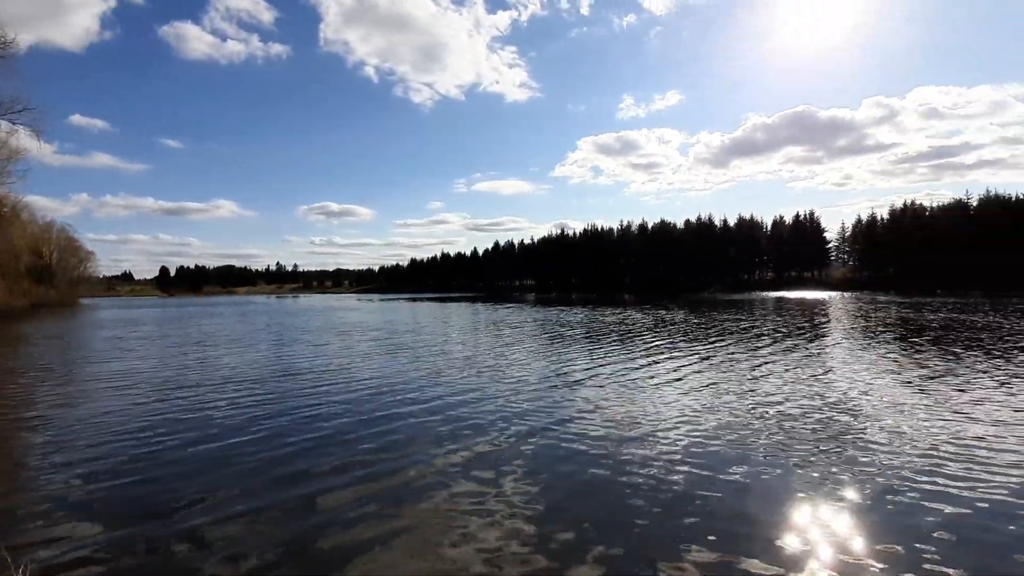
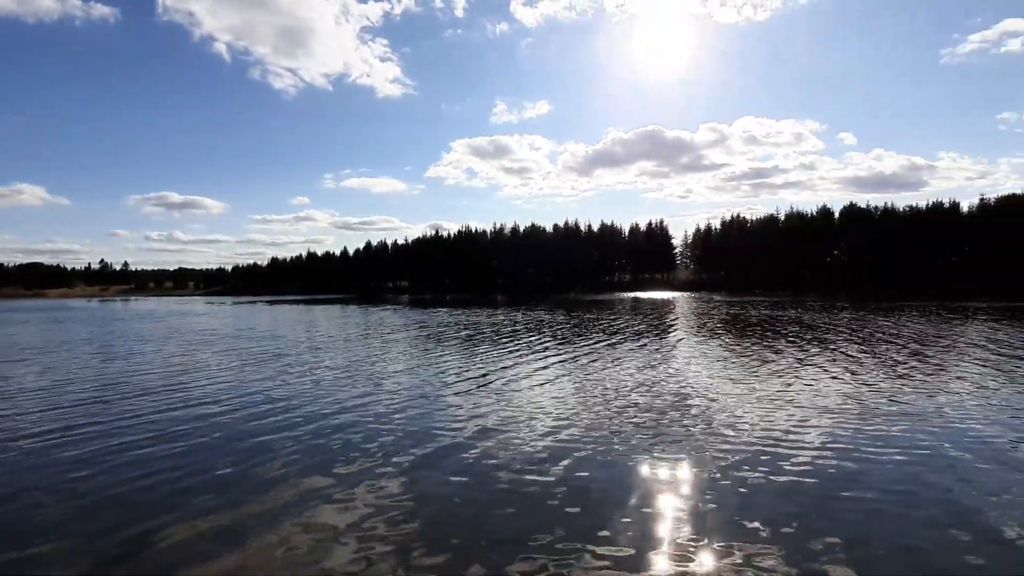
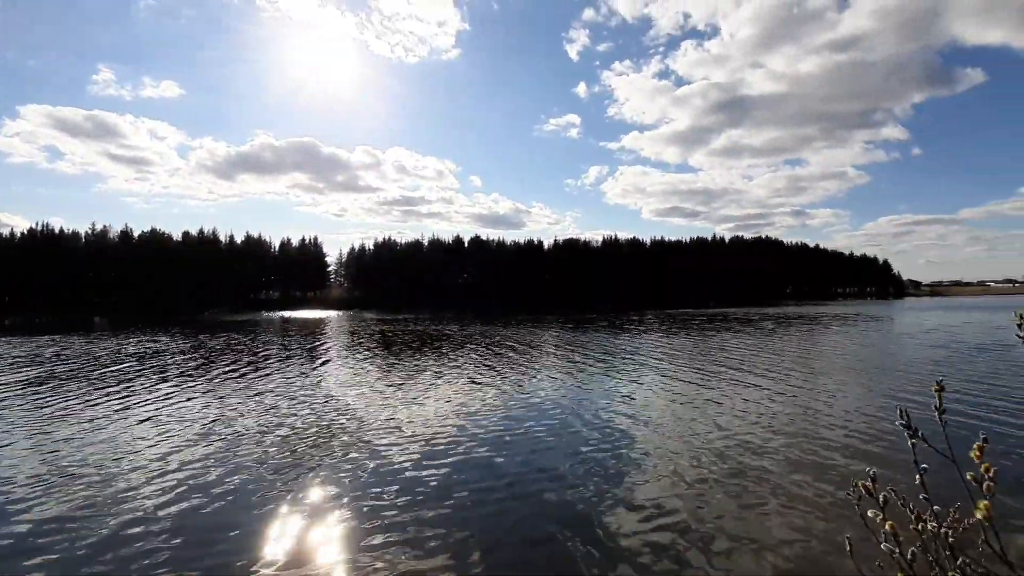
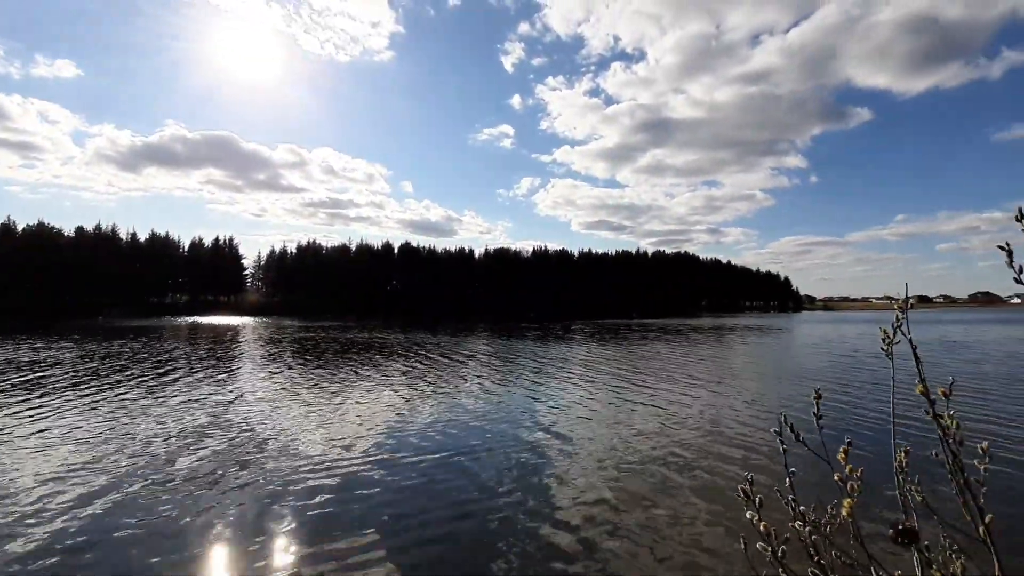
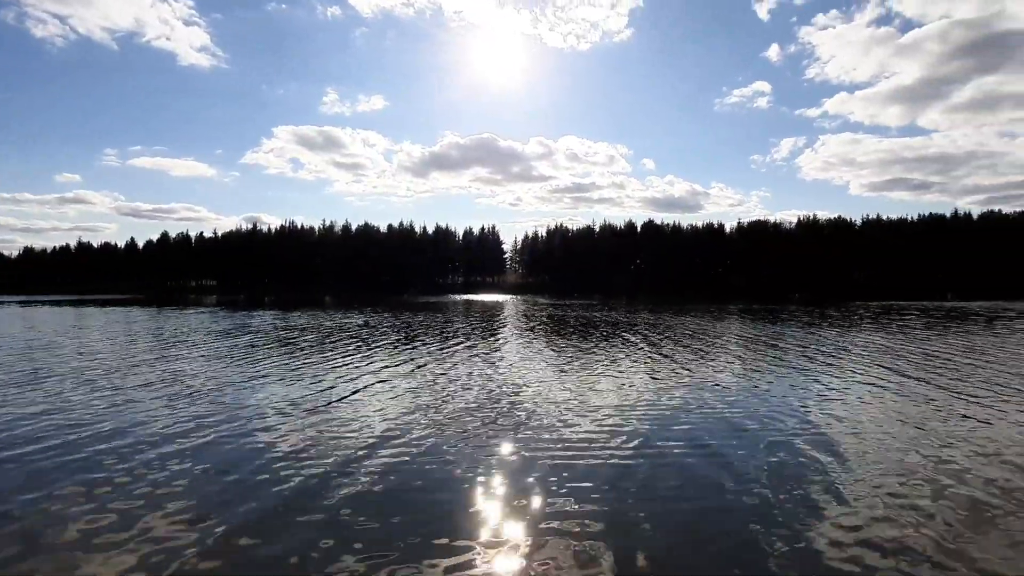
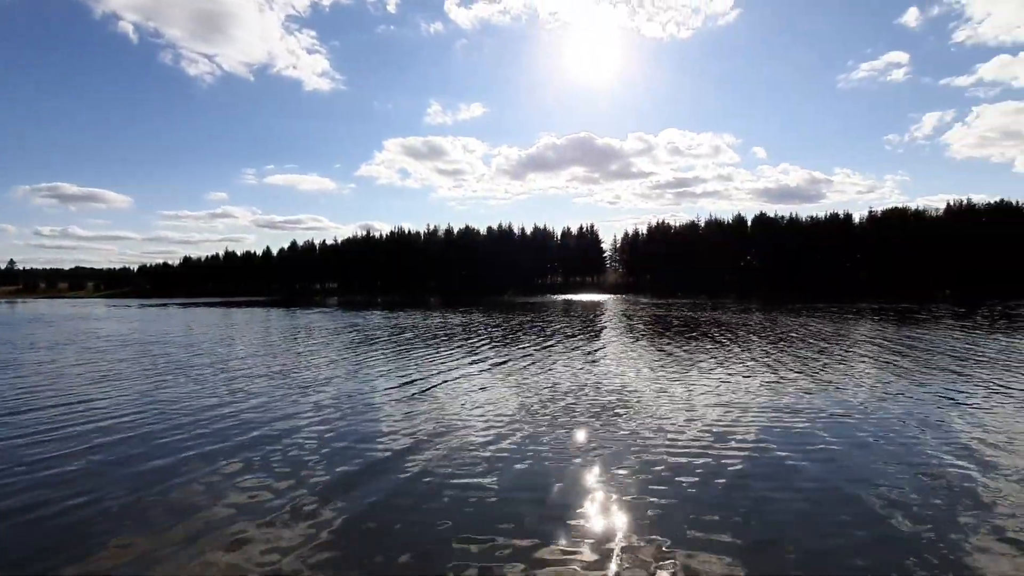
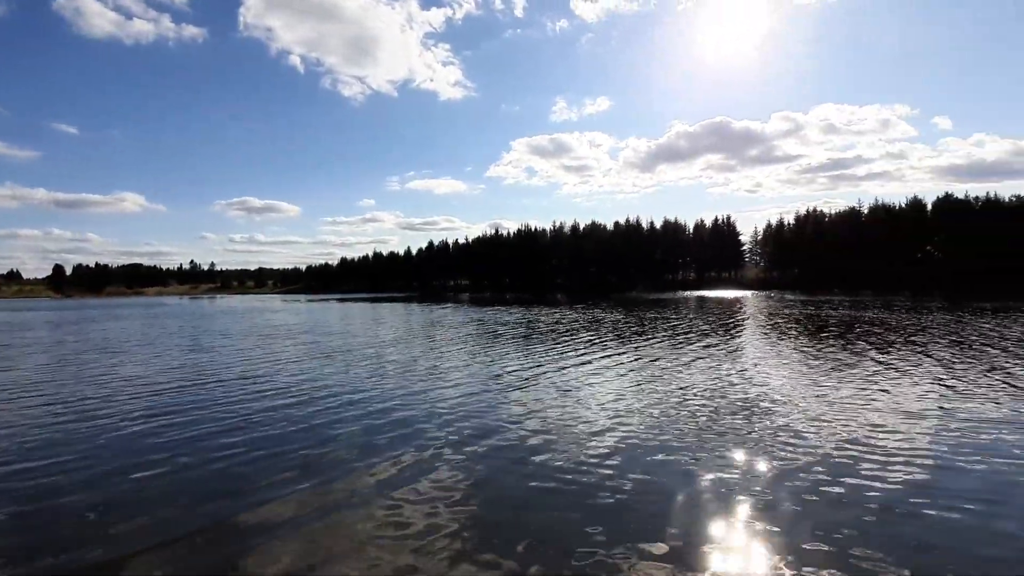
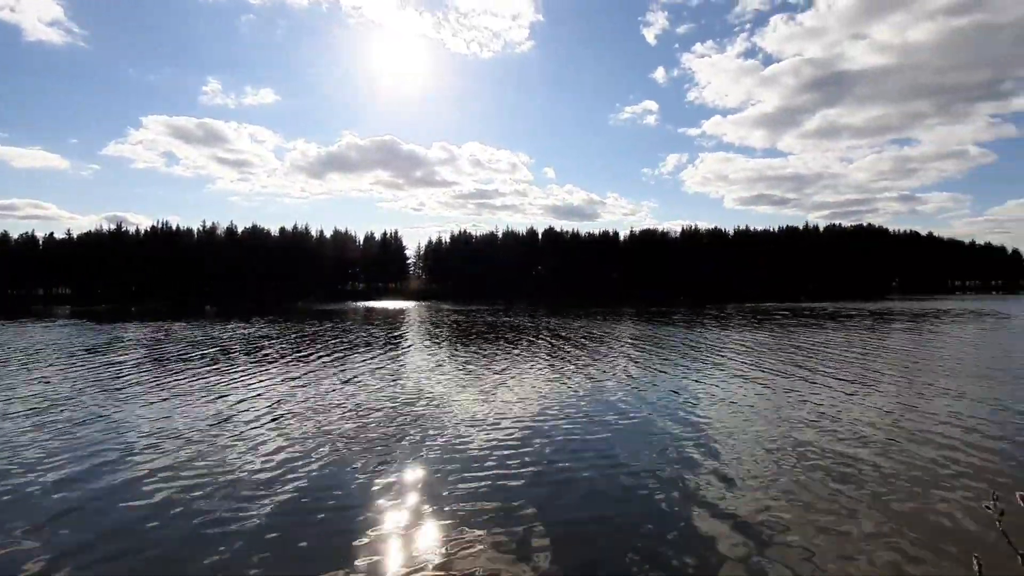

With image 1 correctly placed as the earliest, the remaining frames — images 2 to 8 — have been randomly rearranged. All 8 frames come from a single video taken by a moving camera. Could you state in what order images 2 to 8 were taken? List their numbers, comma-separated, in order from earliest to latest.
7, 2, 6, 5, 8, 3, 4
